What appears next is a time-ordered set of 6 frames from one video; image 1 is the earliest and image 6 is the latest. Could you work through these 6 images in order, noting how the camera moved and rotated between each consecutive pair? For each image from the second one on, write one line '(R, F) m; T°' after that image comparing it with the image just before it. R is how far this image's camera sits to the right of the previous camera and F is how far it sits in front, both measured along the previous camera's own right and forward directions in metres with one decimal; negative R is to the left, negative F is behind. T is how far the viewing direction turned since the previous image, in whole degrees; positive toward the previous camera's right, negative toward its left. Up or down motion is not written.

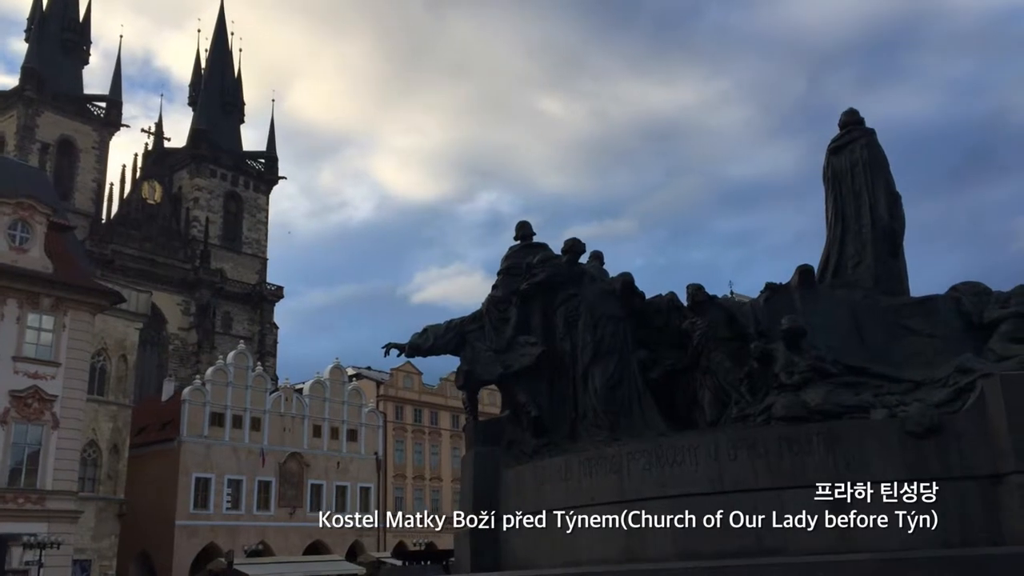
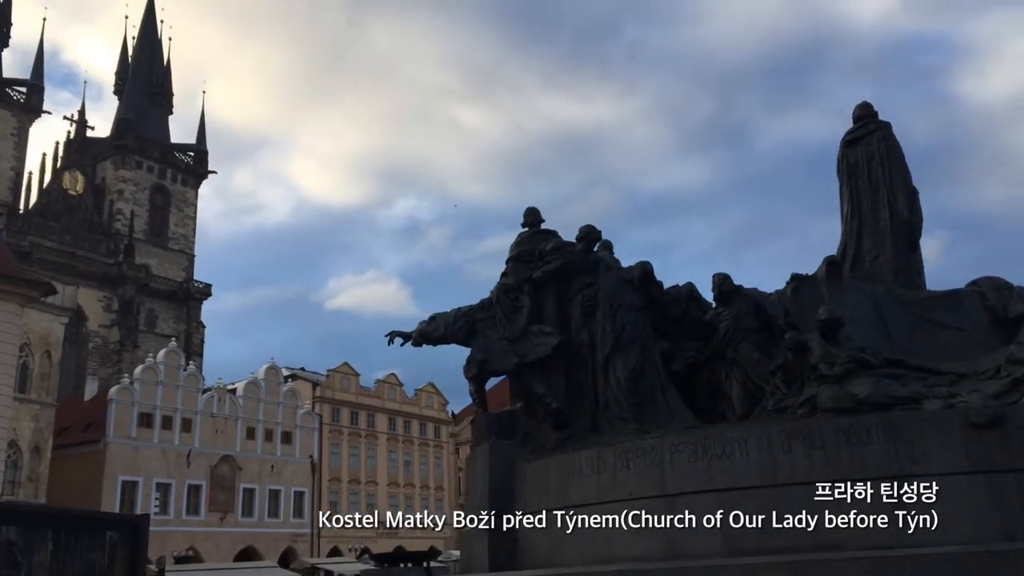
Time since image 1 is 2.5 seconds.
(-1.1, +0.6) m; +5°
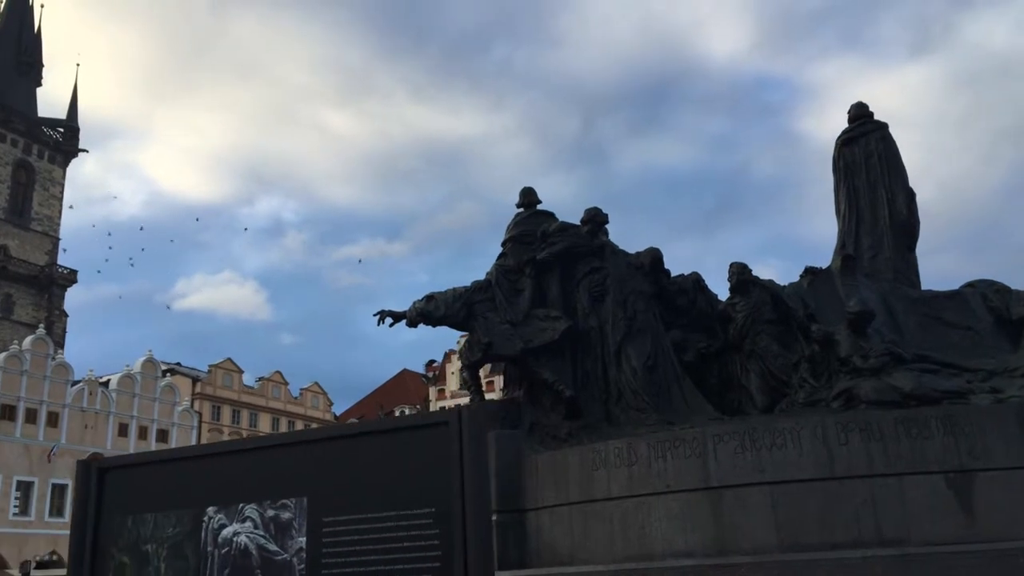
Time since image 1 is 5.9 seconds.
(-1.5, +0.8) m; +8°
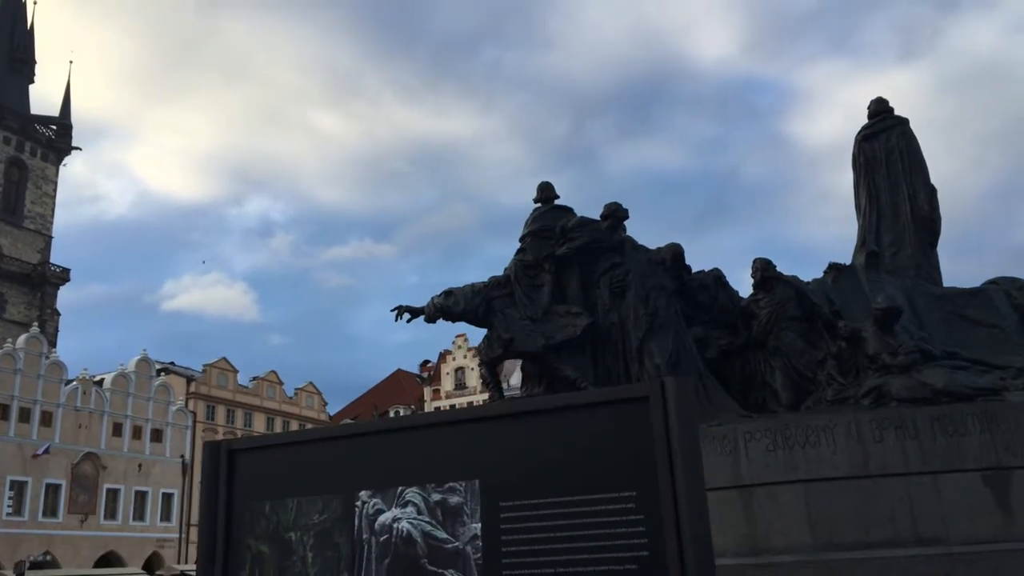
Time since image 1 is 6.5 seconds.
(-0.3, +0.2) m; +1°
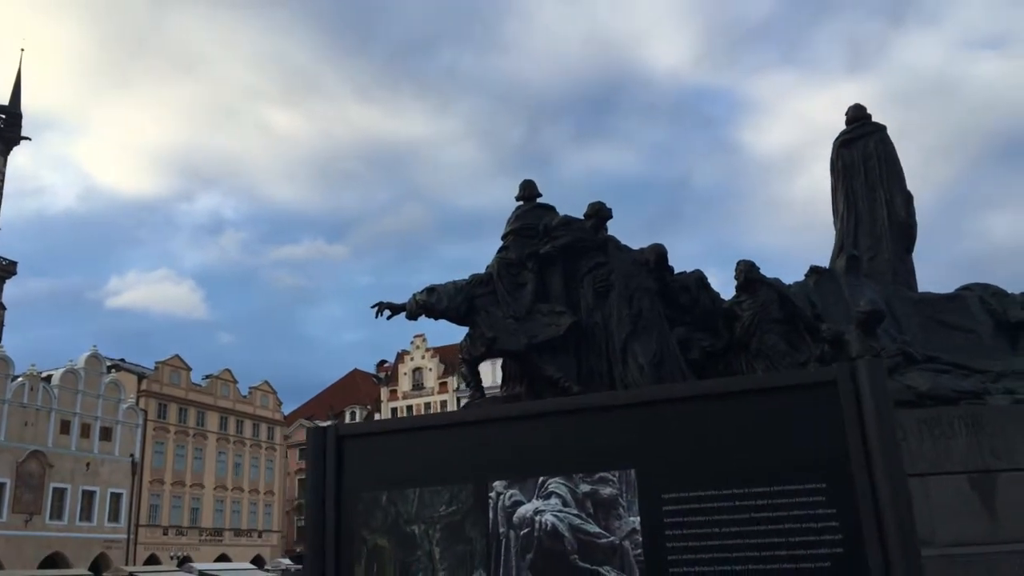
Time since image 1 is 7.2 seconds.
(-0.3, +0.1) m; +3°
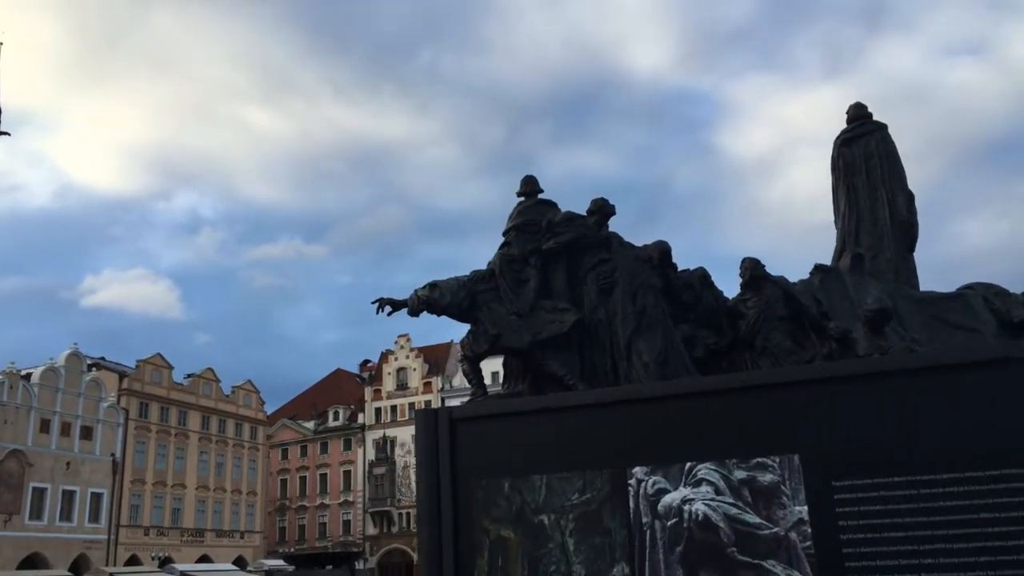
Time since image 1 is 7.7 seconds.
(-0.2, +0.1) m; +1°
